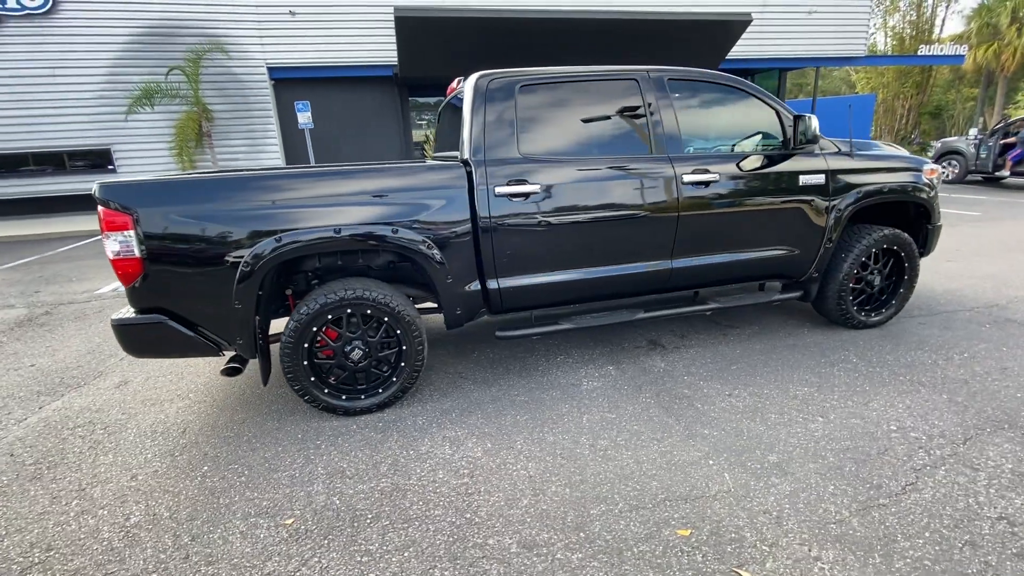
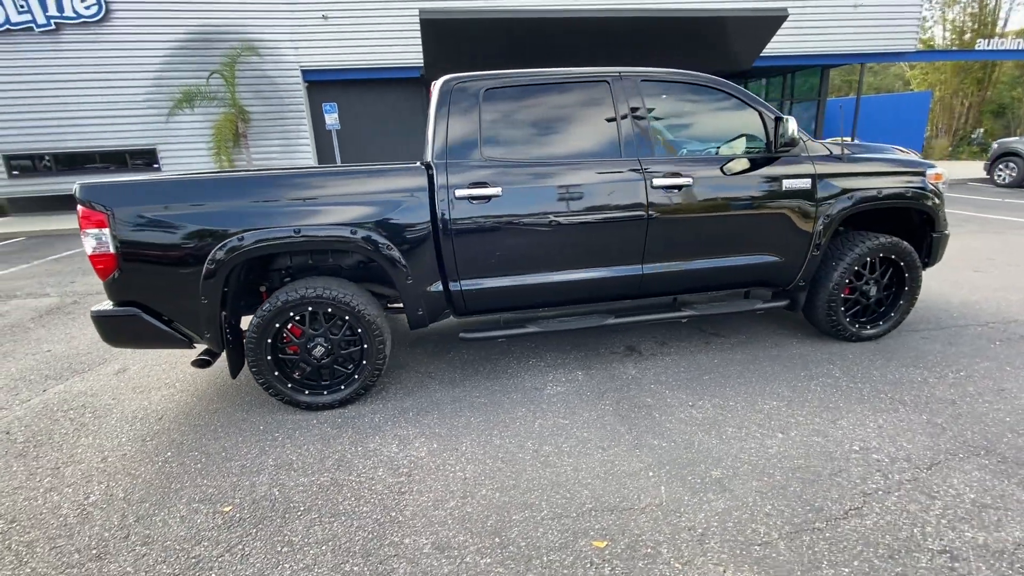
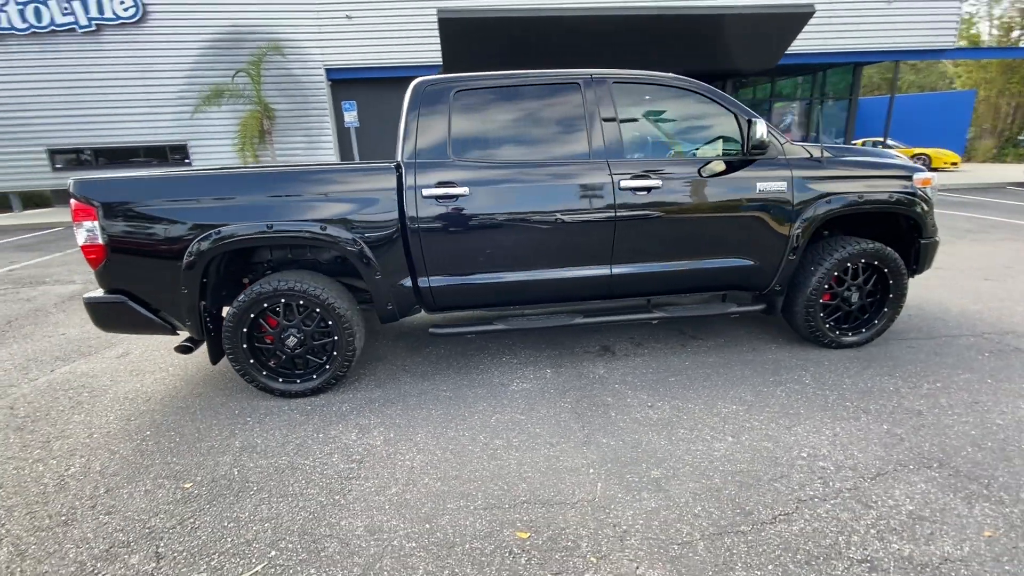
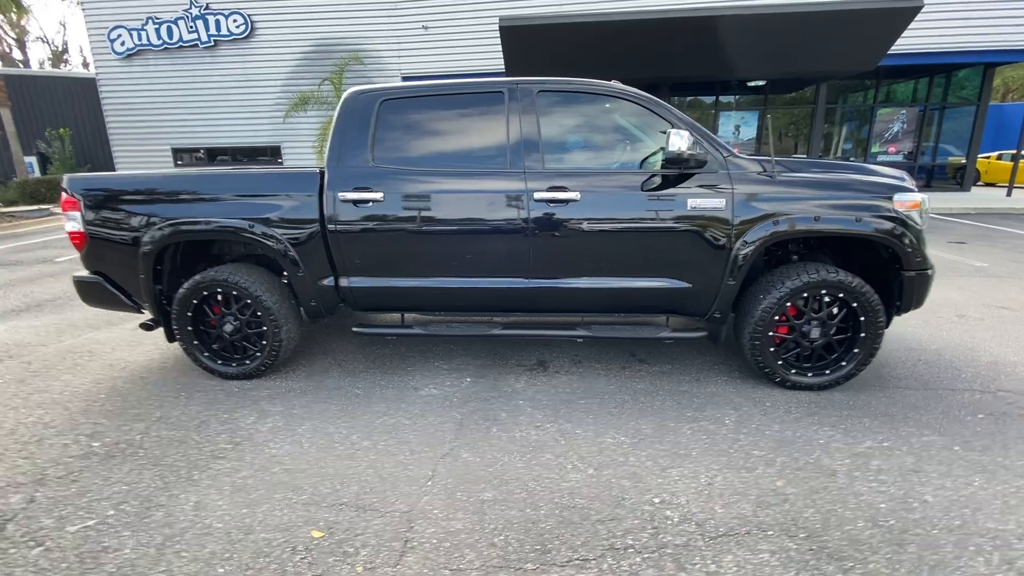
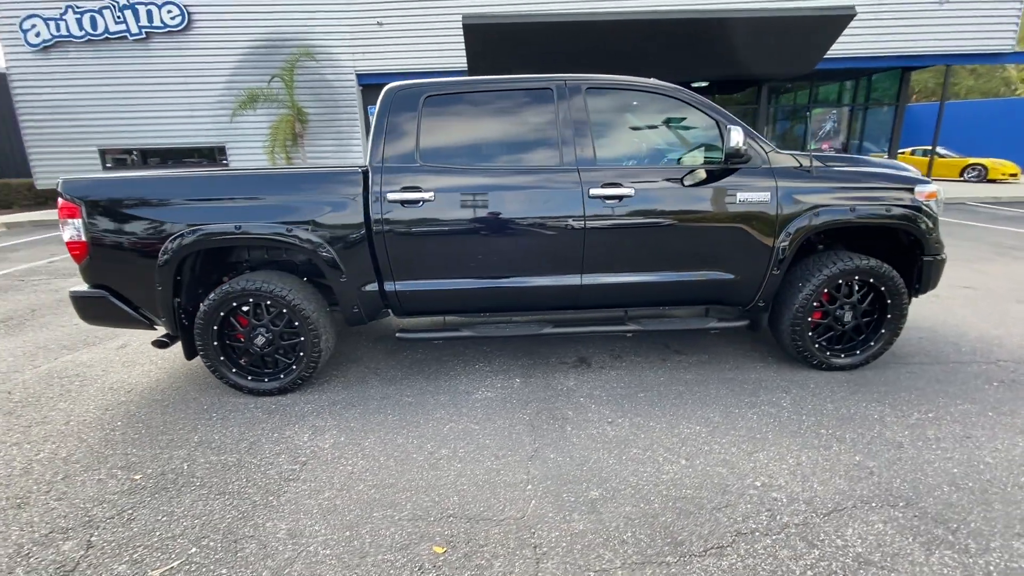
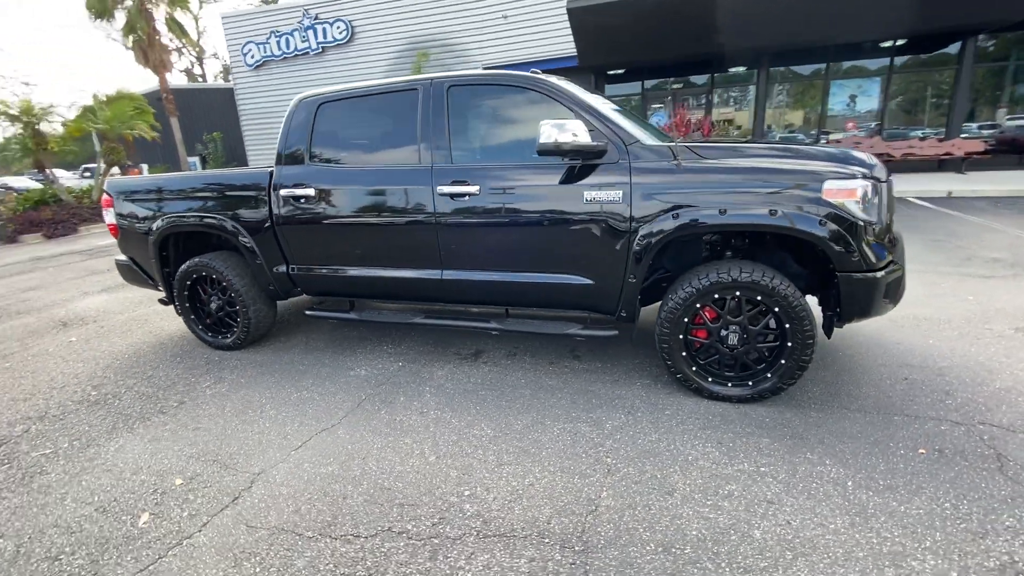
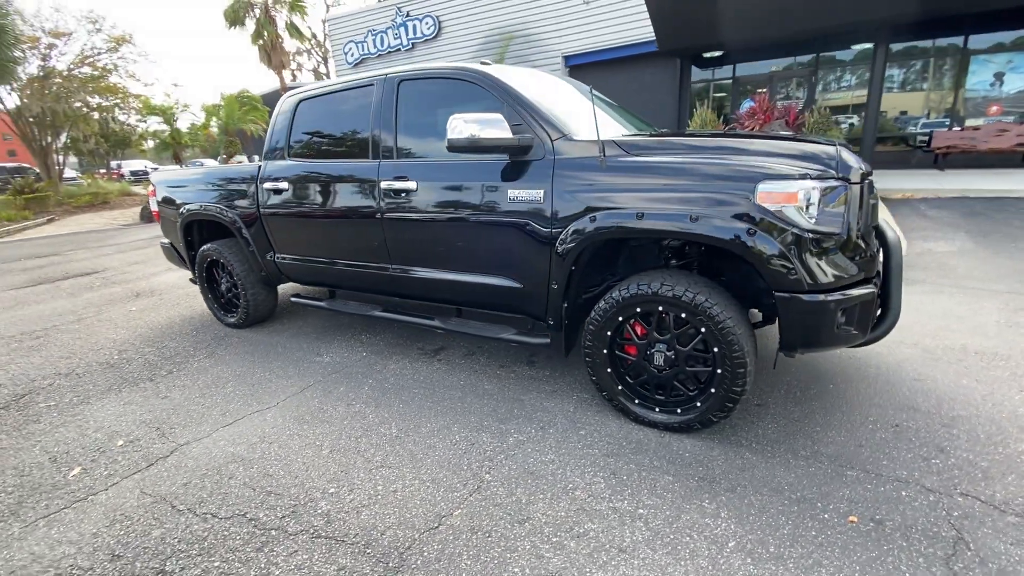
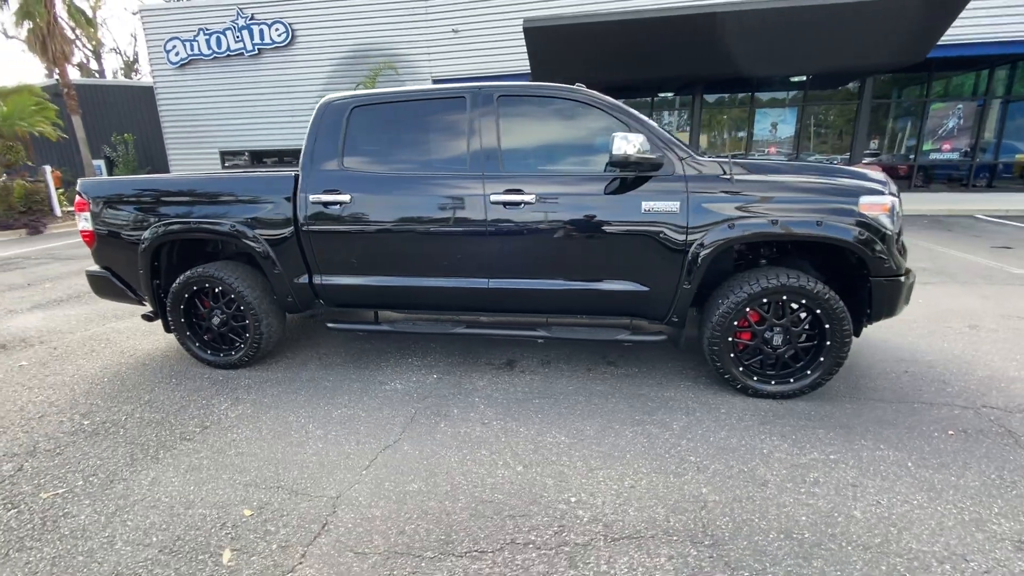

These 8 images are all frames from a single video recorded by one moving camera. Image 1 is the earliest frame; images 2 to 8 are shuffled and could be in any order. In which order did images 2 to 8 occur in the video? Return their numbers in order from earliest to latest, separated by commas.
2, 3, 5, 4, 8, 6, 7
